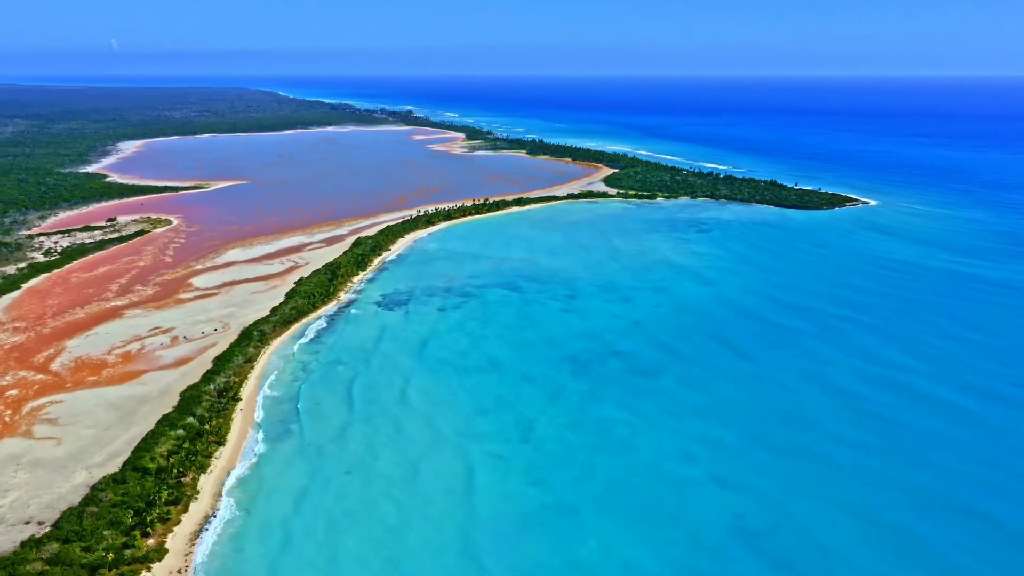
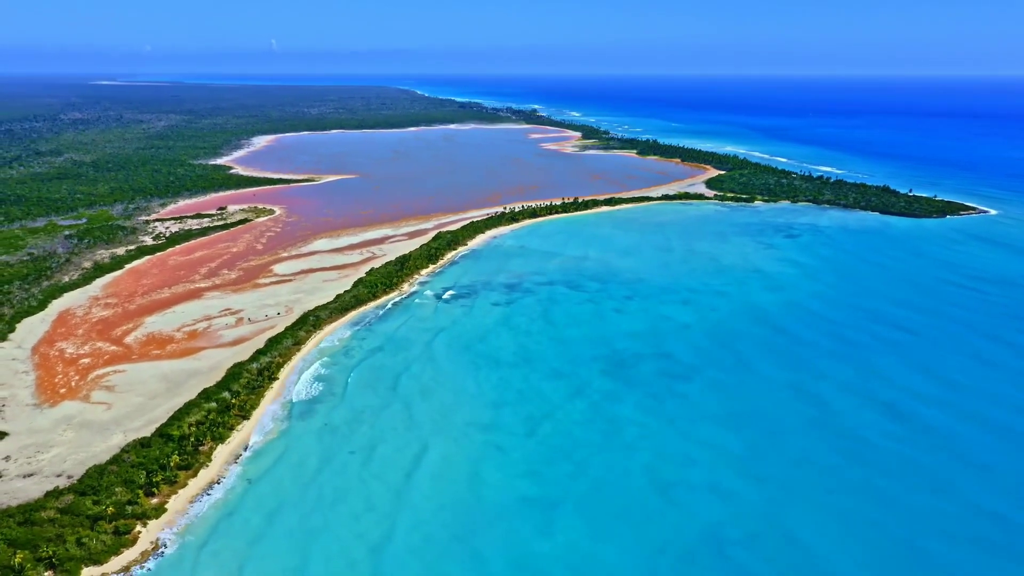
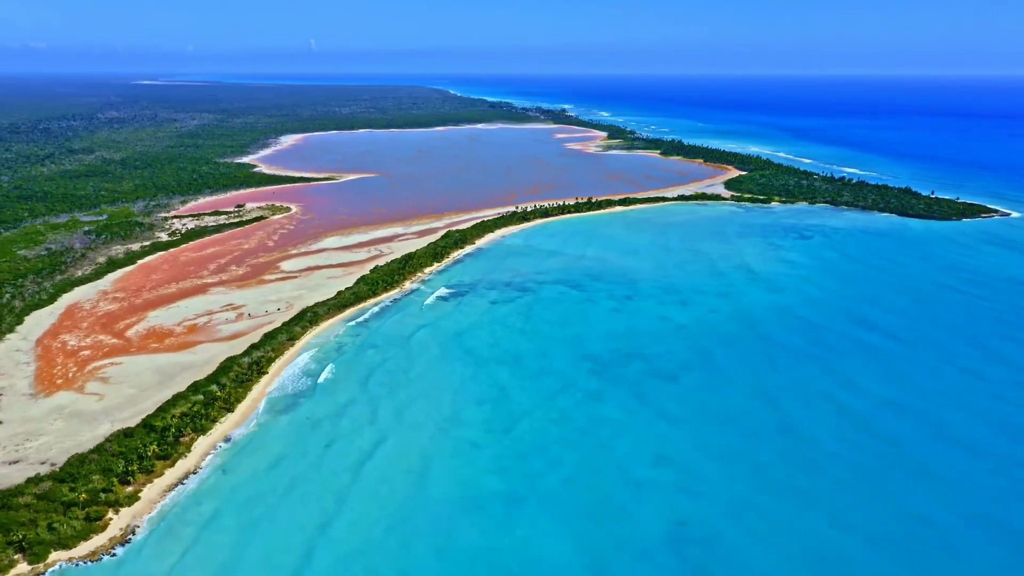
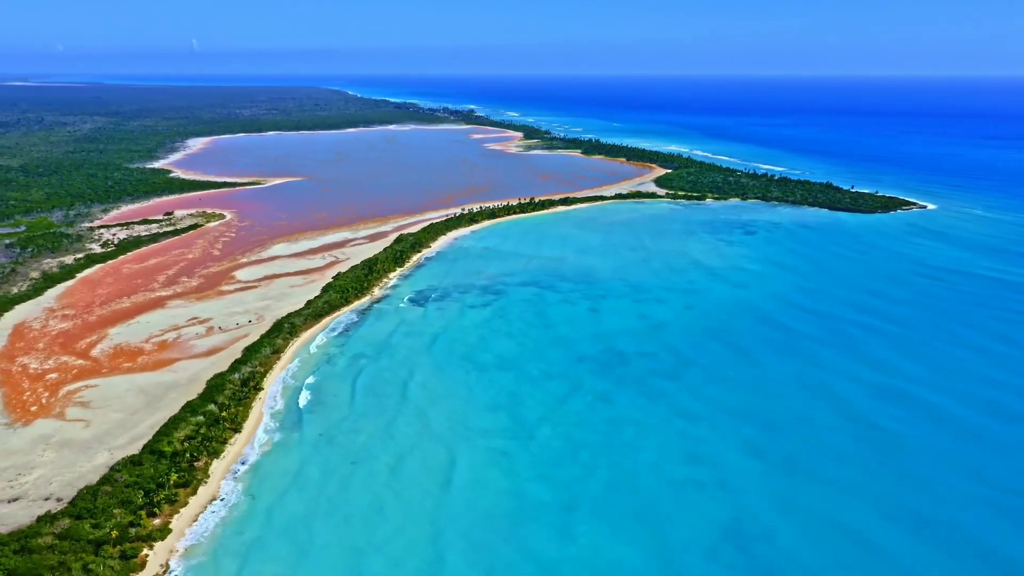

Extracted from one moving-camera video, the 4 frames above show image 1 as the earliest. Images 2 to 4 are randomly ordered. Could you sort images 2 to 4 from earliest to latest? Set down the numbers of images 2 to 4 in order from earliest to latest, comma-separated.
4, 2, 3
